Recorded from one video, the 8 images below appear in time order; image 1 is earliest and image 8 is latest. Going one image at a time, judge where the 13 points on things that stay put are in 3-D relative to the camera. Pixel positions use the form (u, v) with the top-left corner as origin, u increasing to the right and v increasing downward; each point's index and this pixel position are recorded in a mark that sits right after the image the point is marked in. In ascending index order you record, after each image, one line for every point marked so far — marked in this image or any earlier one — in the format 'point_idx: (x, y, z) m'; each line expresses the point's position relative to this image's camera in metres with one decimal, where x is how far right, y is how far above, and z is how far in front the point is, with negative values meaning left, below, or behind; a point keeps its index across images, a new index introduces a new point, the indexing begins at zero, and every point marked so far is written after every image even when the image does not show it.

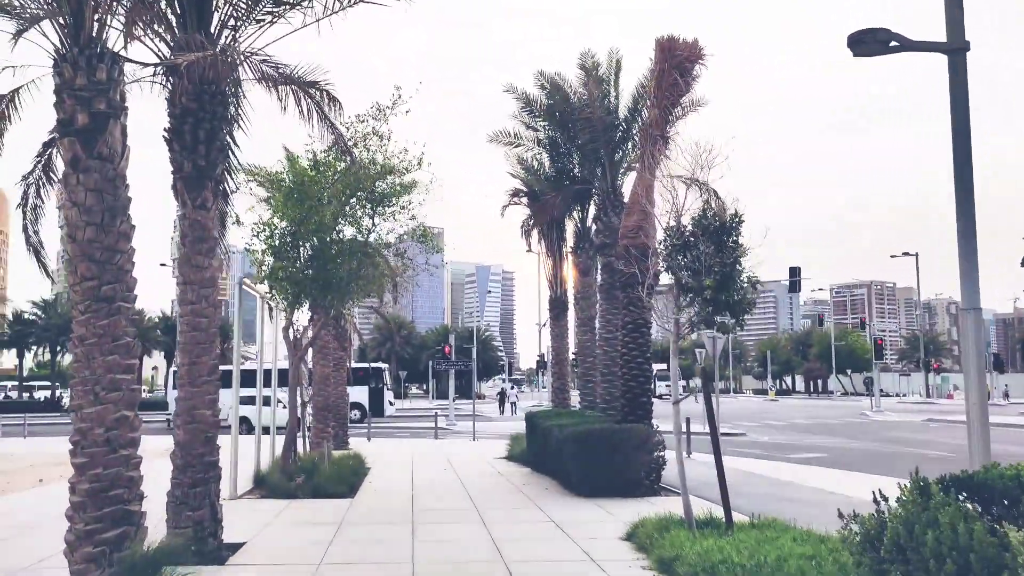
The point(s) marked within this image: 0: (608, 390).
0: (+1.9, -2.0, +17.3) m
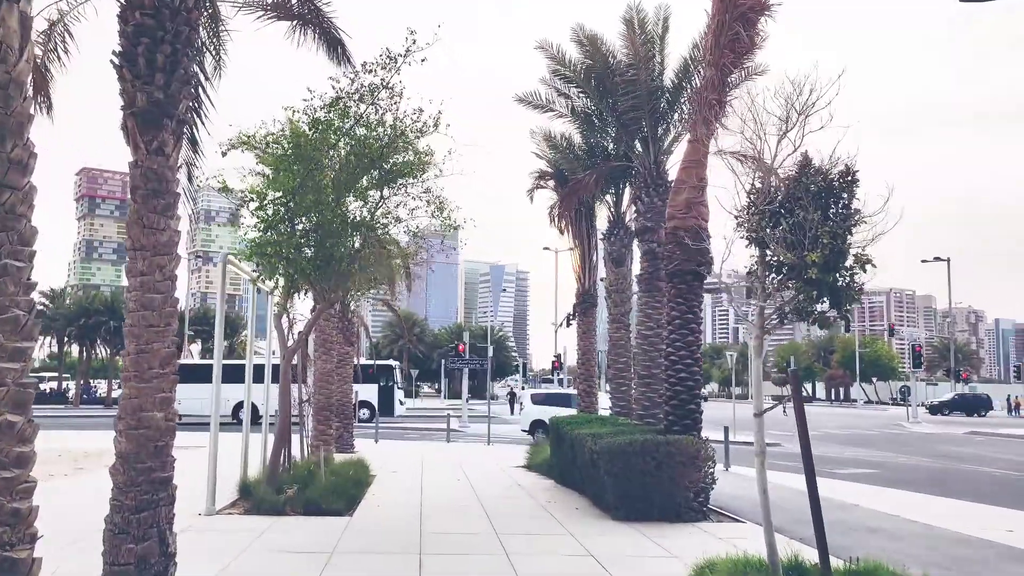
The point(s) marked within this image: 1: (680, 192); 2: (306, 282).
0: (+2.3, -1.8, +15.2) m
1: (+2.5, +1.4, +13.5) m
2: (-3.1, +0.1, +13.2) m
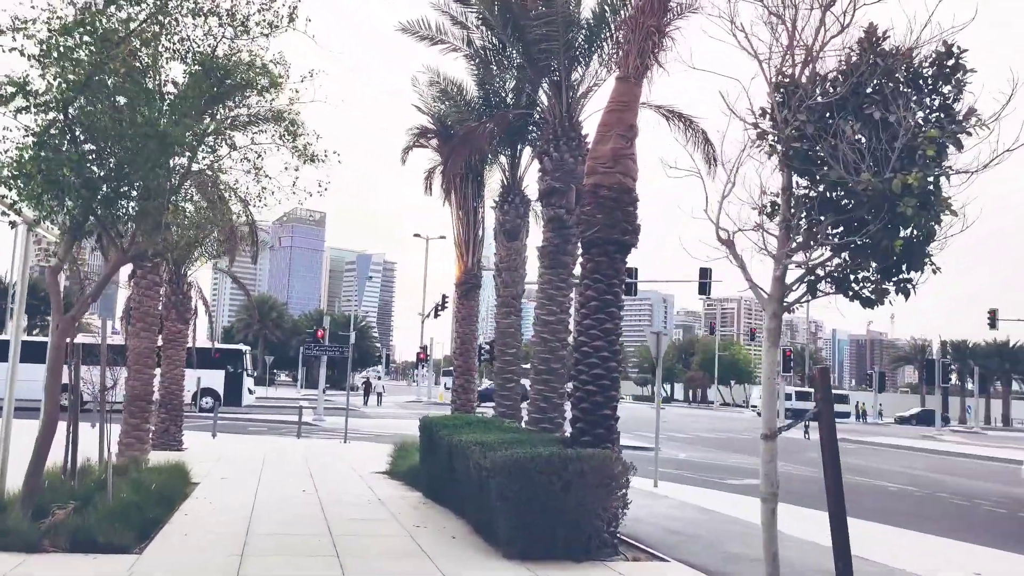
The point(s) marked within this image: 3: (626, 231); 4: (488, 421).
0: (+0.5, -1.5, +12.3) m
1: (+1.1, +1.8, +10.7) m
2: (-4.5, +0.7, +9.6) m
3: (+1.3, +0.7, +10.5) m
4: (-0.4, -2.0, +13.8) m
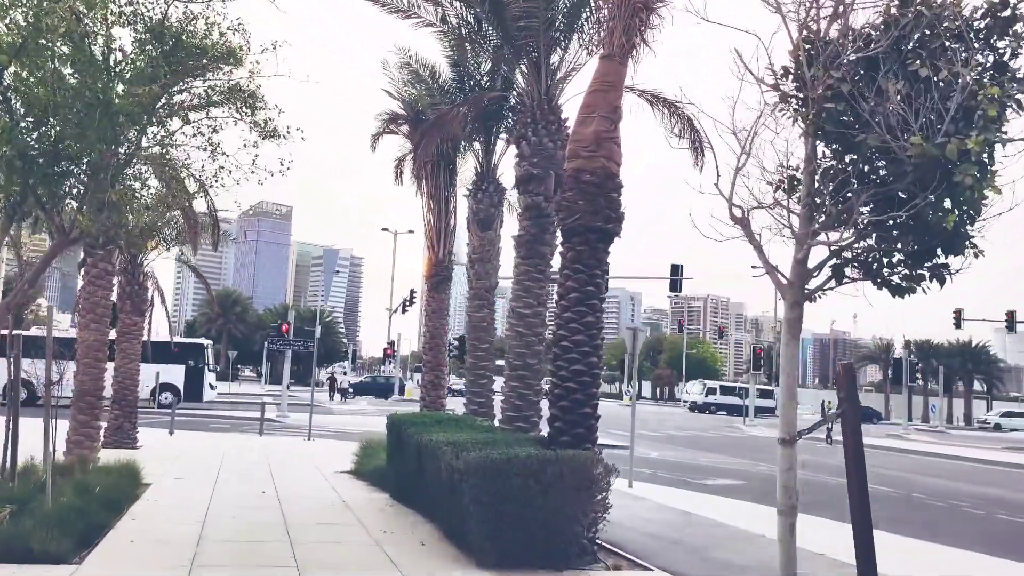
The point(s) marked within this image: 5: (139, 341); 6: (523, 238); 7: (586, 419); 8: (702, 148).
0: (+0.1, -1.4, +11.7) m
1: (+0.8, +1.9, +10.1) m
2: (-4.7, +0.8, +8.8) m
3: (+1.1, +0.8, +9.9) m
4: (-0.8, -1.9, +13.1) m
5: (-7.7, -1.1, +18.6) m
6: (+0.1, +0.7, +11.9) m
7: (+0.8, -1.4, +9.8) m
8: (+2.7, +2.0, +13.0) m
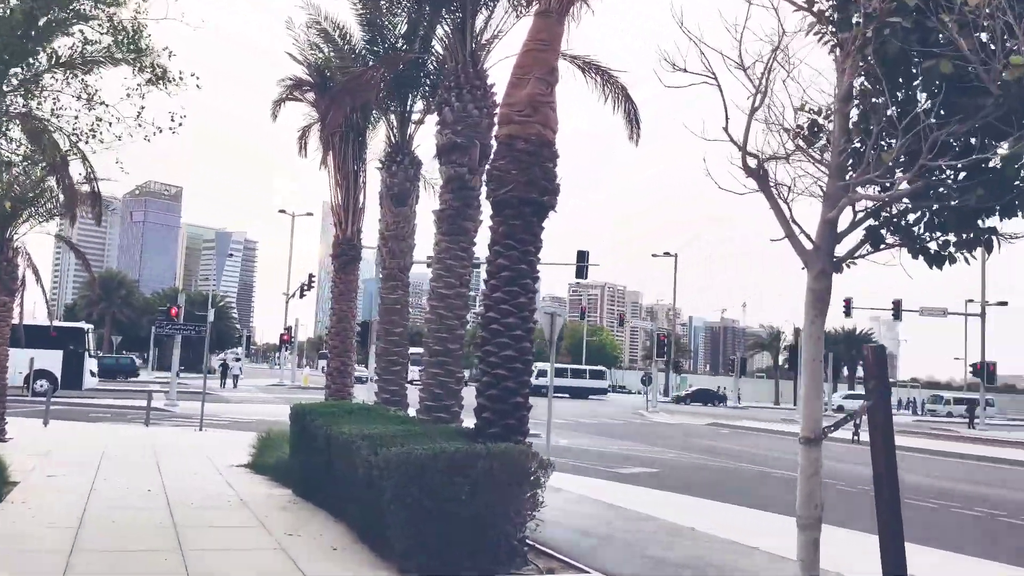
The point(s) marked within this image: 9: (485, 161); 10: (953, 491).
0: (-0.9, -1.1, +10.8) m
1: (+0.1, +2.1, +9.2) m
2: (-5.3, +1.1, +7.3) m
3: (+0.3, +1.0, +9.0) m
4: (-1.9, -1.6, +12.1) m
5: (-9.4, -0.6, +16.8) m
6: (-0.8, +0.9, +10.9) m
7: (+0.1, -1.2, +8.9) m
8: (+1.6, +2.3, +12.2) m
9: (-0.3, +1.6, +11.3) m
10: (+9.3, -4.3, +19.1) m
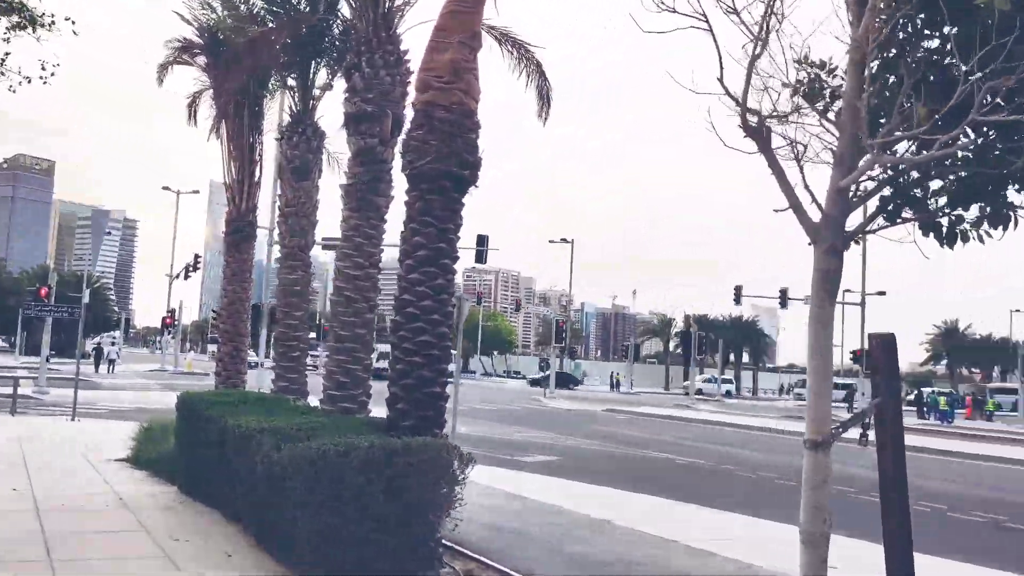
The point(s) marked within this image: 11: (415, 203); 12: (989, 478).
0: (-1.8, -0.9, +10.0) m
1: (-0.7, +2.3, +8.5) m
2: (-5.8, +1.3, +6.0) m
3: (-0.4, +1.1, +8.4) m
4: (-3.0, -1.4, +11.2) m
5: (-11.1, -0.2, +14.9) m
6: (-1.8, +1.1, +10.1) m
7: (-0.7, -1.0, +8.3) m
8: (+0.5, +2.5, +11.7) m
9: (-1.3, +1.8, +10.5) m
10: (+7.3, -4.0, +19.5) m
11: (-0.9, +0.8, +8.4) m
12: (+10.2, -4.1, +19.3) m
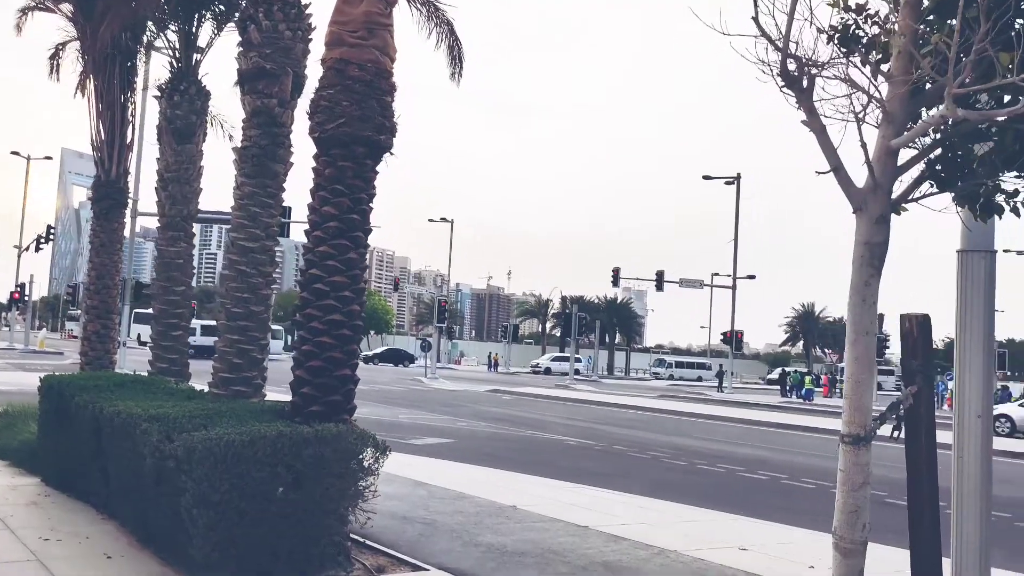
0: (-2.8, -0.6, +9.2) m
1: (-1.4, +2.5, +7.7) m
2: (-6.1, +1.5, +4.6) m
3: (-1.1, +1.4, +7.7) m
4: (-4.1, -1.1, +10.2) m
5: (-12.6, +0.3, +12.8) m
6: (-2.7, +1.4, +9.2) m
7: (-1.4, -0.8, +7.6) m
8: (-0.6, +2.8, +11.1) m
9: (-2.3, +2.1, +9.7) m
10: (+4.9, -3.6, +19.9) m
11: (-1.6, +1.0, +7.7) m
12: (+7.8, -3.7, +20.1) m
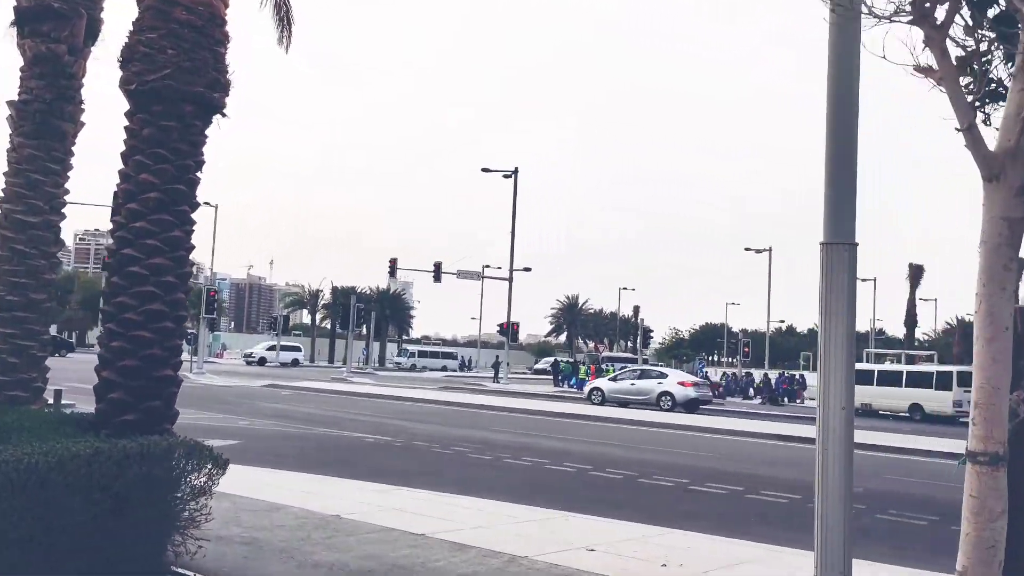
0: (-4.1, -0.5, +7.5) m
1: (-2.4, +2.6, +6.5) m
2: (-6.2, +1.6, +2.3) m
3: (-2.2, +1.5, +6.5) m
4: (-5.7, -0.9, +8.2) m
5: (-14.5, +0.5, +8.5) m
6: (-4.1, +1.5, +7.6) m
7: (-2.5, -0.7, +6.4) m
8: (-2.5, +2.9, +9.9) m
9: (-3.8, +2.2, +8.1) m
10: (+0.5, -3.5, +19.9) m
11: (-2.6, +1.1, +6.3) m
12: (+3.3, -3.6, +20.8) m
